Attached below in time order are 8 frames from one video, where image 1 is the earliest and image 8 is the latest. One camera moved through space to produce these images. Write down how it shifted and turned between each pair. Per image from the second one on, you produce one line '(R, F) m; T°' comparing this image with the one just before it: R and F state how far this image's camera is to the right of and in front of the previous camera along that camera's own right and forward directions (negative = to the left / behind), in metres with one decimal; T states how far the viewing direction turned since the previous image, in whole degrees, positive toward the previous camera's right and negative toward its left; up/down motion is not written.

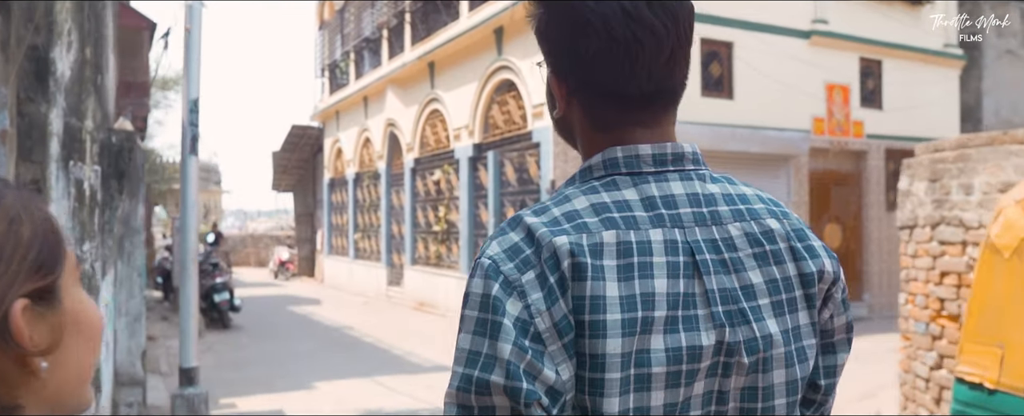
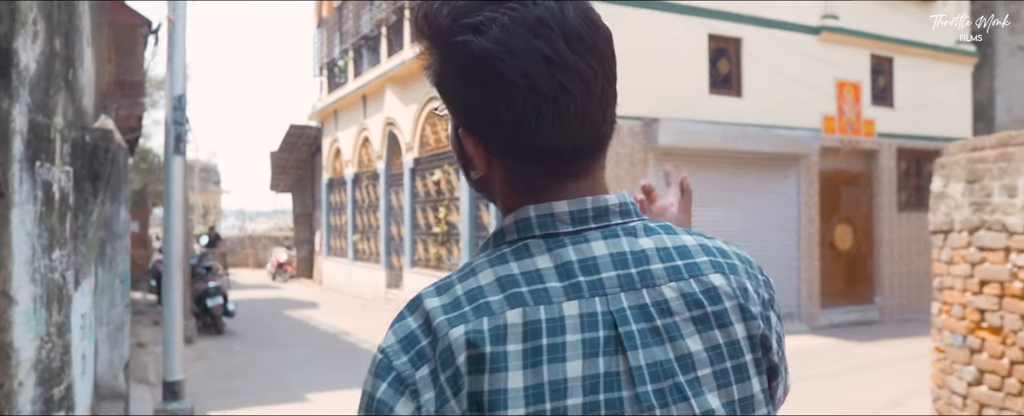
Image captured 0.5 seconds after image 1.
(0.0, +0.3) m; 0°
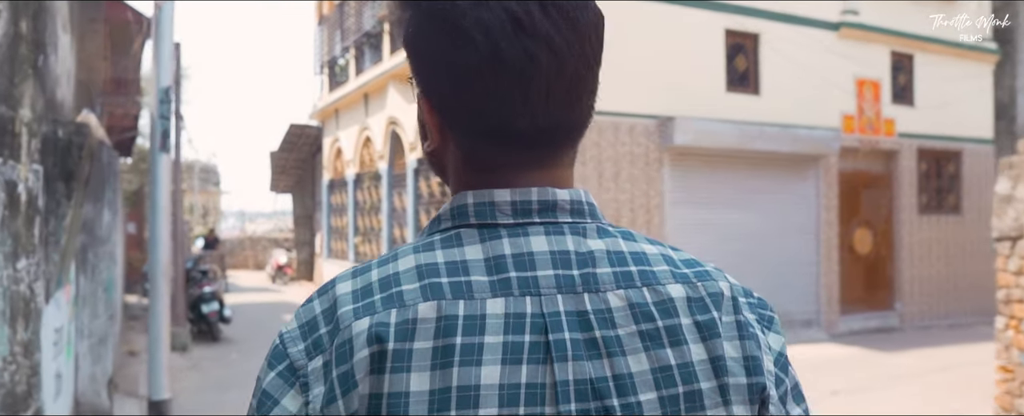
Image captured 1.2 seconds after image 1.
(-0.1, +0.4) m; 0°
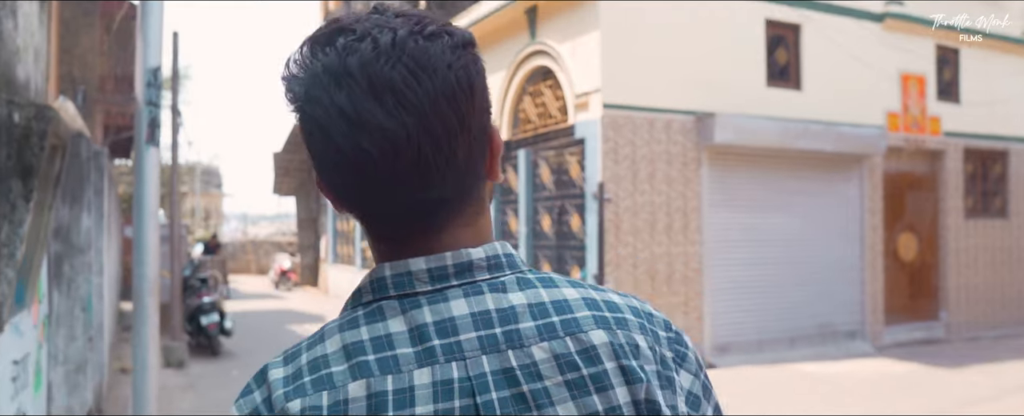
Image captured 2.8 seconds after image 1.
(-0.2, +0.7) m; 0°
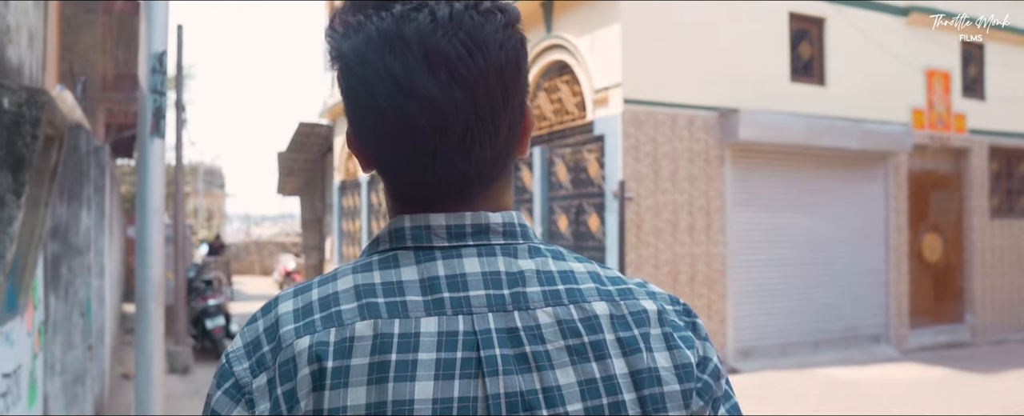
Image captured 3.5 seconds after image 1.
(-0.1, +0.3) m; 0°
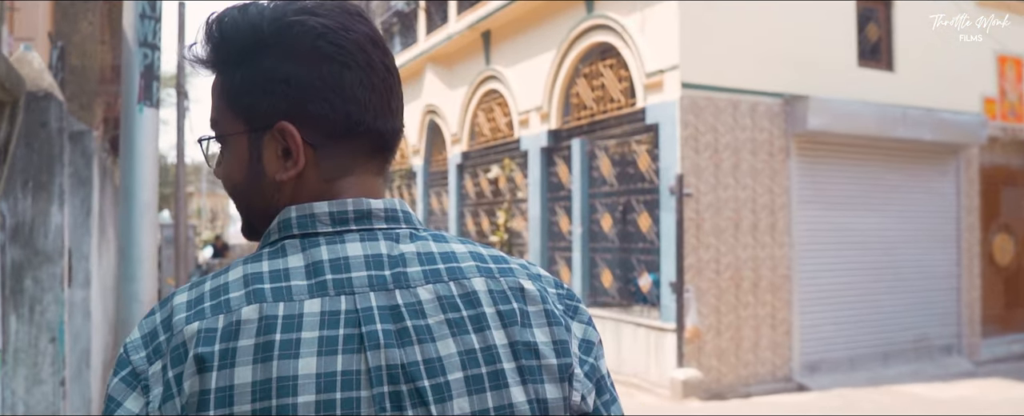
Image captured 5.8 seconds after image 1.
(-0.3, +0.9) m; 0°
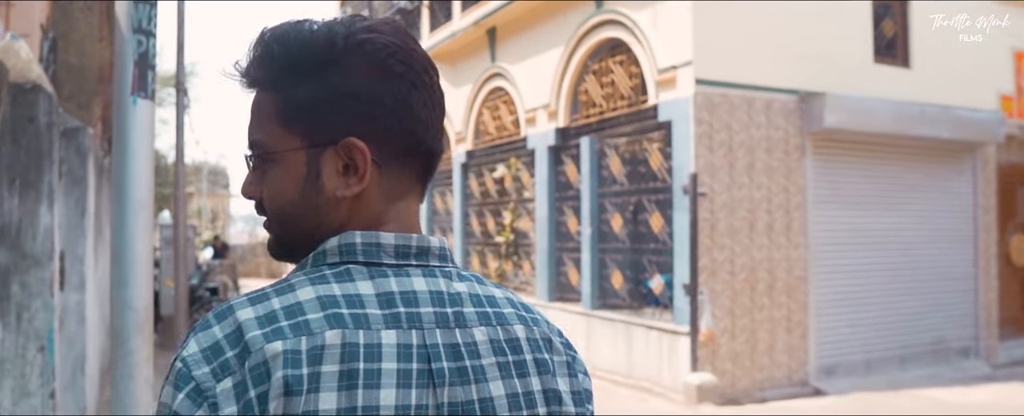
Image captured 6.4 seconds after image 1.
(-0.1, +0.2) m; 0°
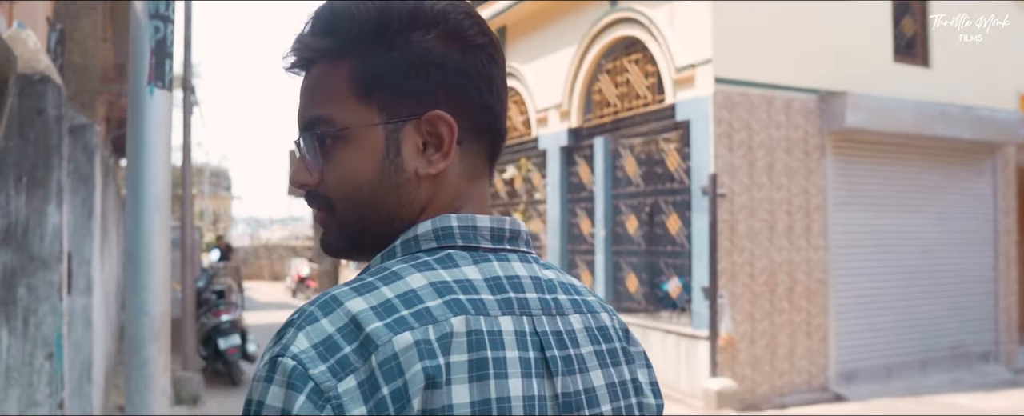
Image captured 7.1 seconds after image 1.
(-0.1, +0.2) m; 0°
